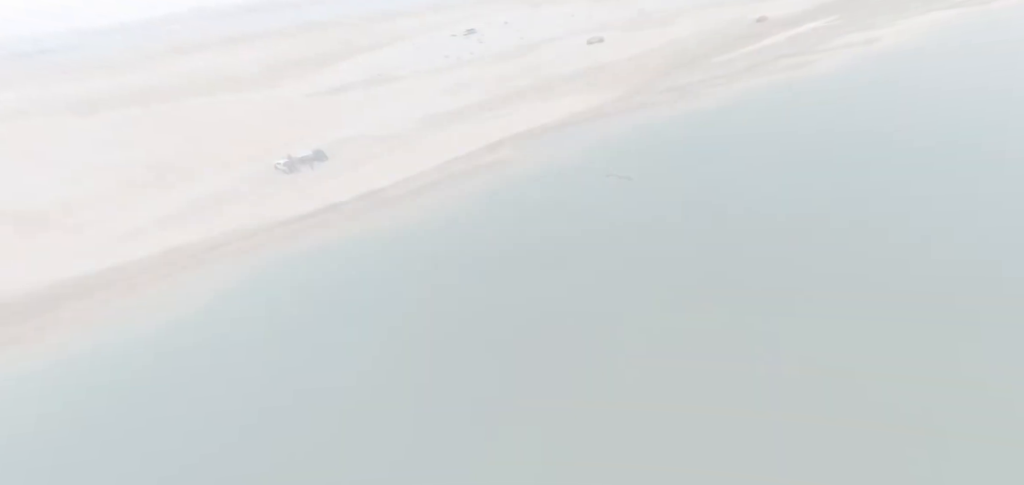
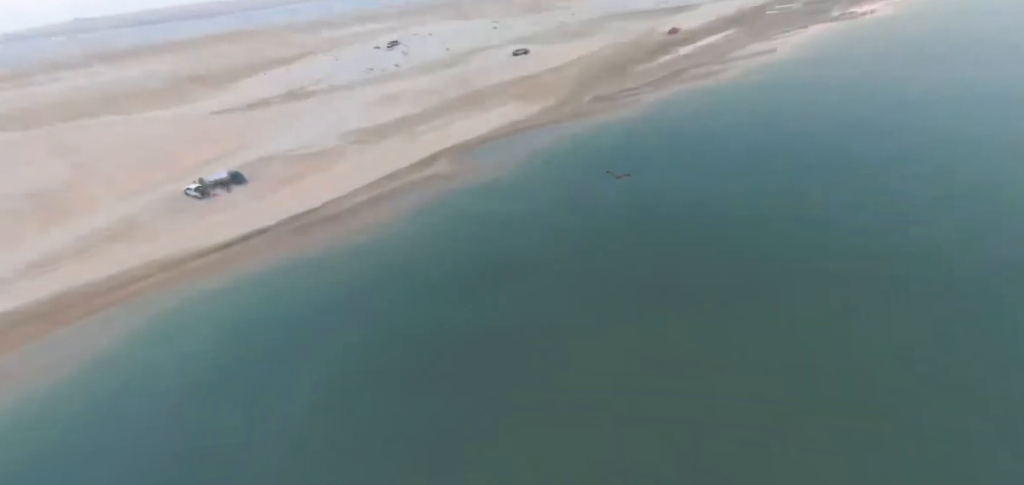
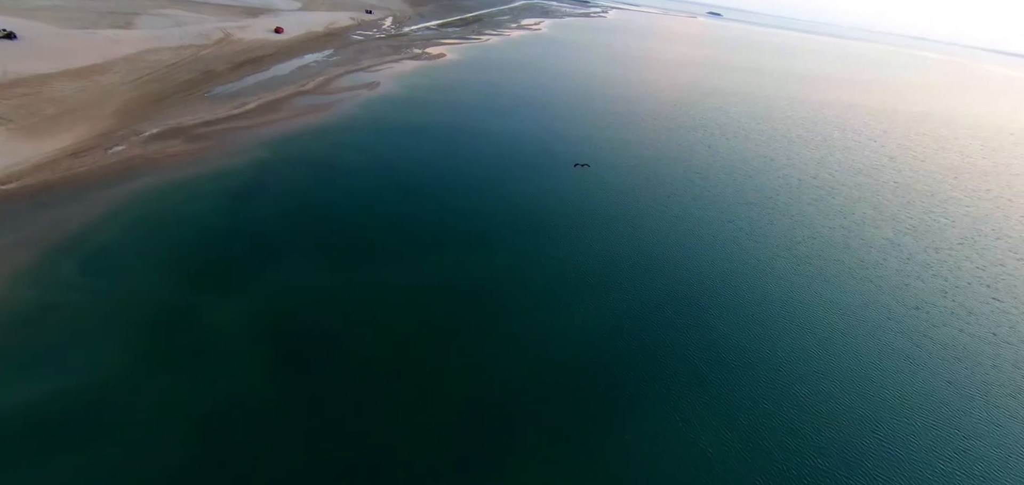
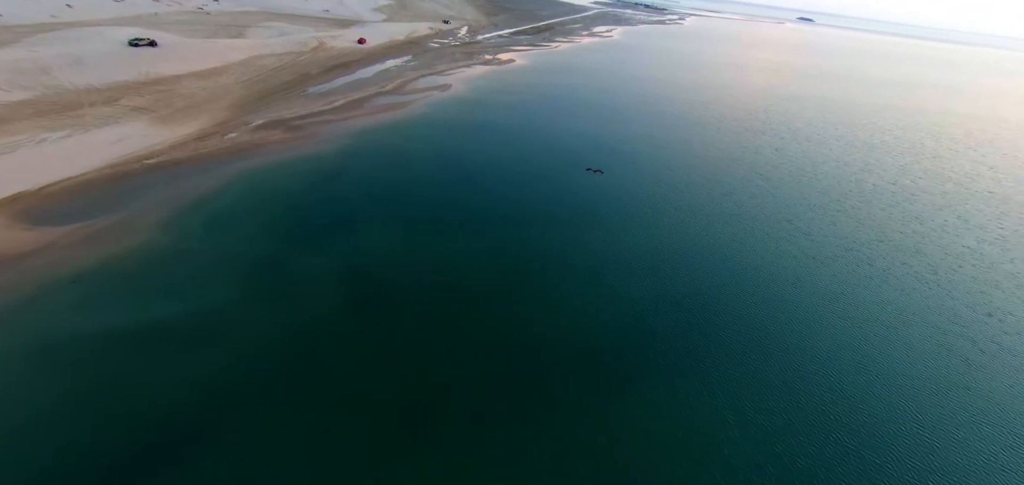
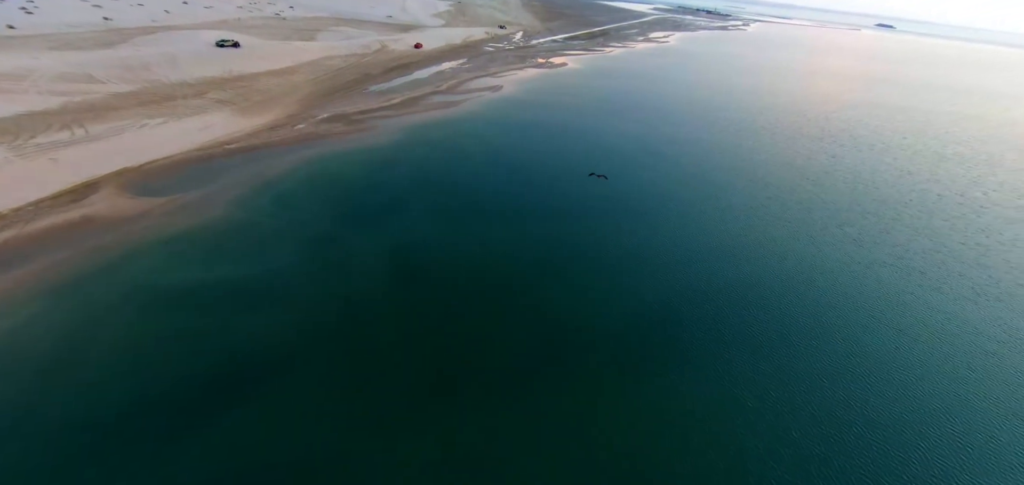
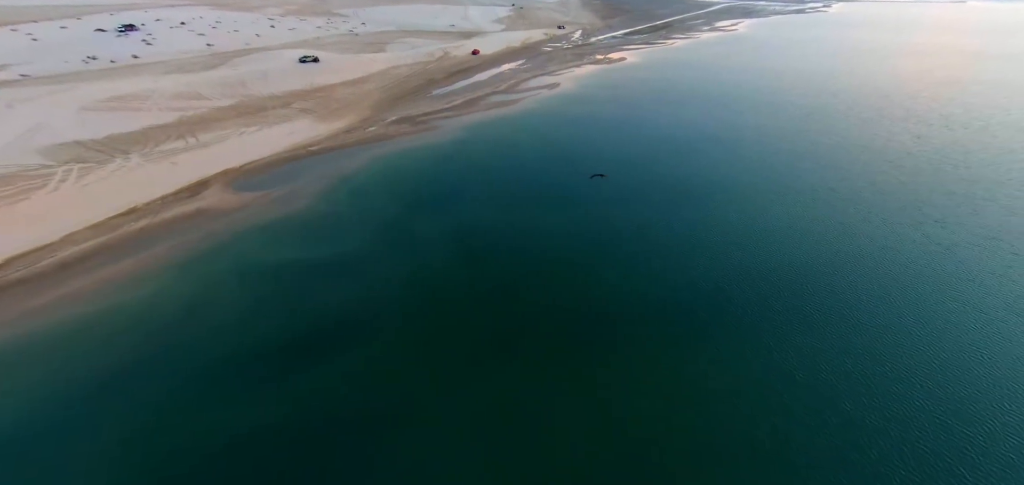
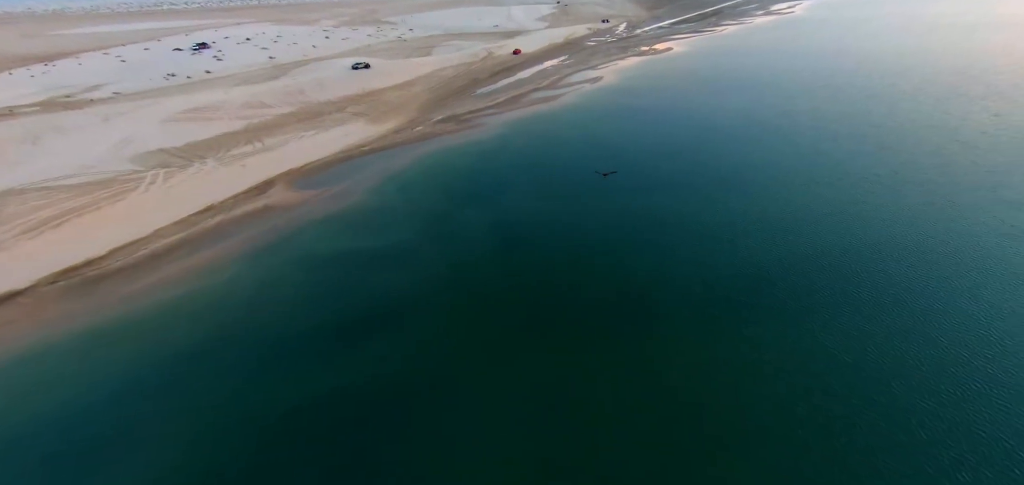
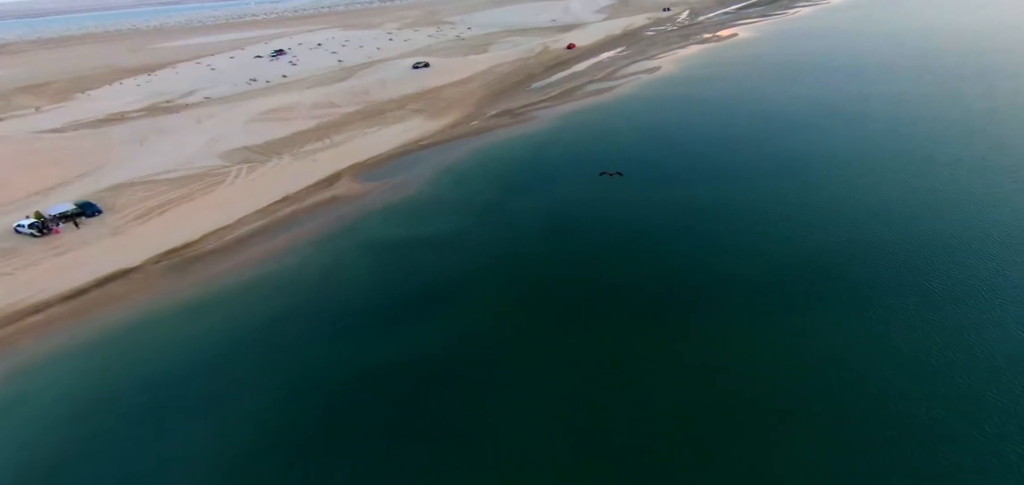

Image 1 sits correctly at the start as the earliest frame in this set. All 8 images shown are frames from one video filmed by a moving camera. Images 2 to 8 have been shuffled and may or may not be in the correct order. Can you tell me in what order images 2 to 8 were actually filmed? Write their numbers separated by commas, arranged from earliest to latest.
2, 8, 7, 6, 5, 4, 3
